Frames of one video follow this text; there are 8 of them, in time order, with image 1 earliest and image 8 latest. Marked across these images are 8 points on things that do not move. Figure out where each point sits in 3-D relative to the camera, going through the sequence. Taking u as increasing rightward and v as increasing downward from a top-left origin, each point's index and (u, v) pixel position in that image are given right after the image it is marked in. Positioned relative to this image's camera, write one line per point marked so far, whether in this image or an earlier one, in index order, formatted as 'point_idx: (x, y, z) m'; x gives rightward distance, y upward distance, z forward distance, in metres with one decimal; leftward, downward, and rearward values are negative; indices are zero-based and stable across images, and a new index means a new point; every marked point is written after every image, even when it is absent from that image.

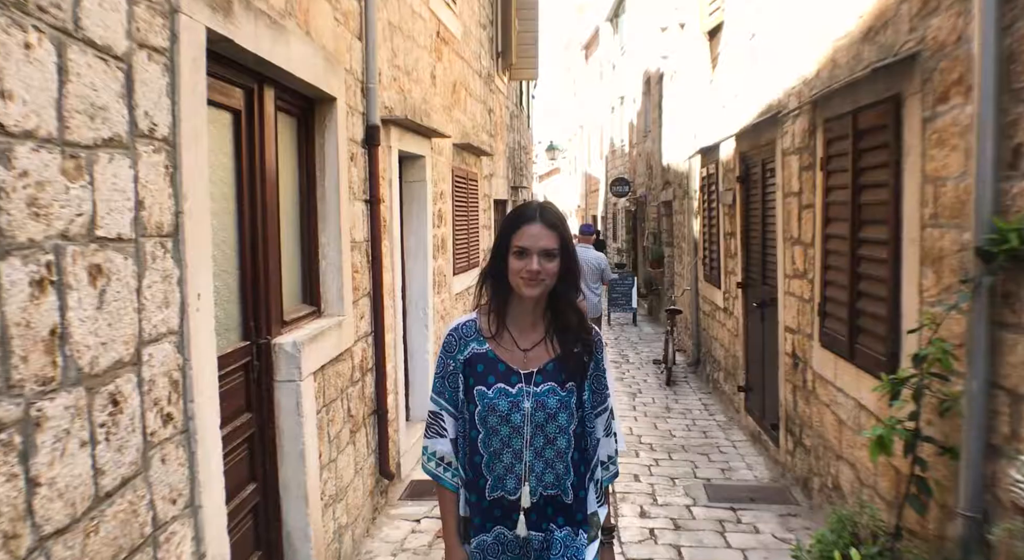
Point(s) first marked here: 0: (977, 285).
0: (+1.4, 0.0, +2.1) m
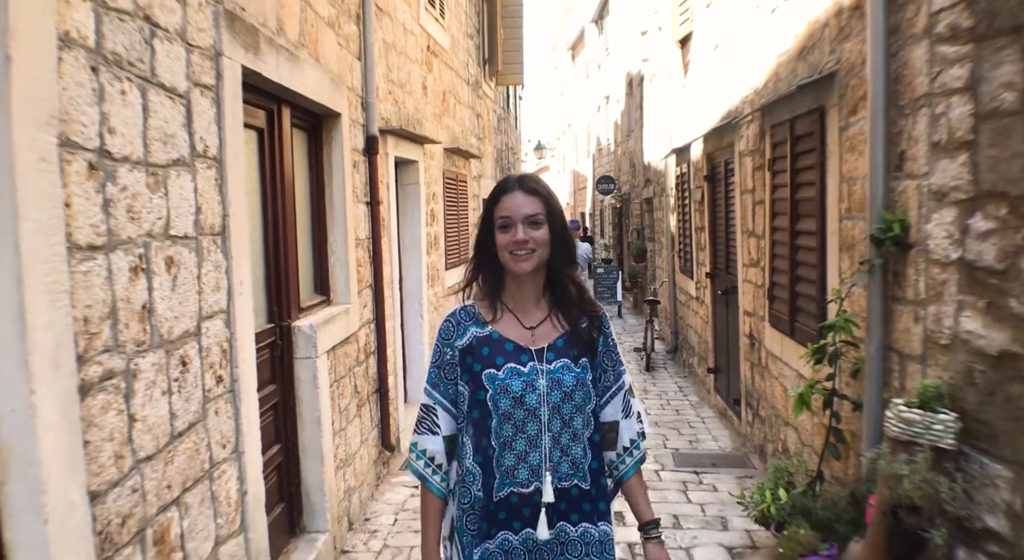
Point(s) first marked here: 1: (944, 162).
0: (+1.4, +0.1, +2.6) m
1: (+1.4, +0.4, +2.2) m
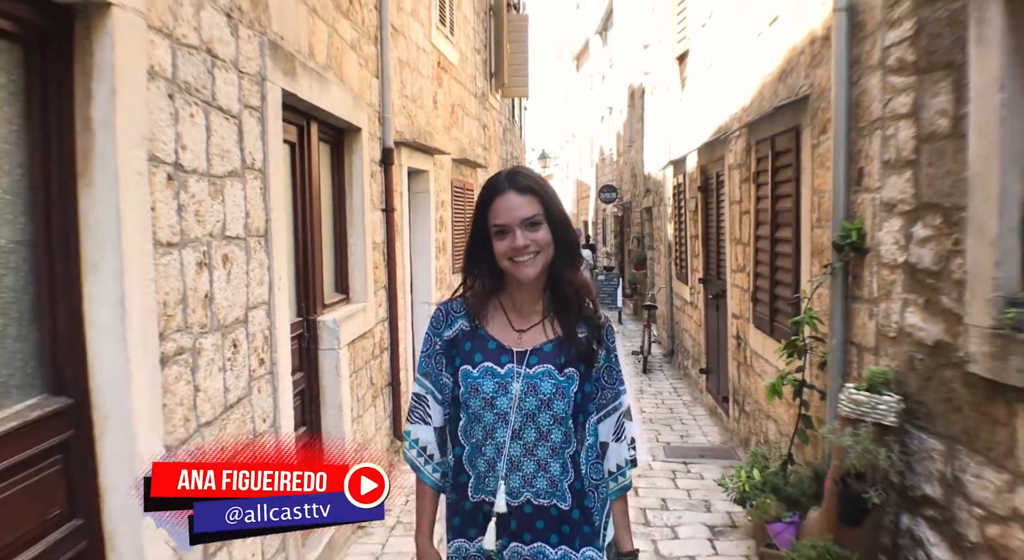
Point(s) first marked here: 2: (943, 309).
0: (+1.4, 0.0, +2.9) m
1: (+1.4, +0.4, +2.5) m
2: (+1.4, -0.1, +2.2) m
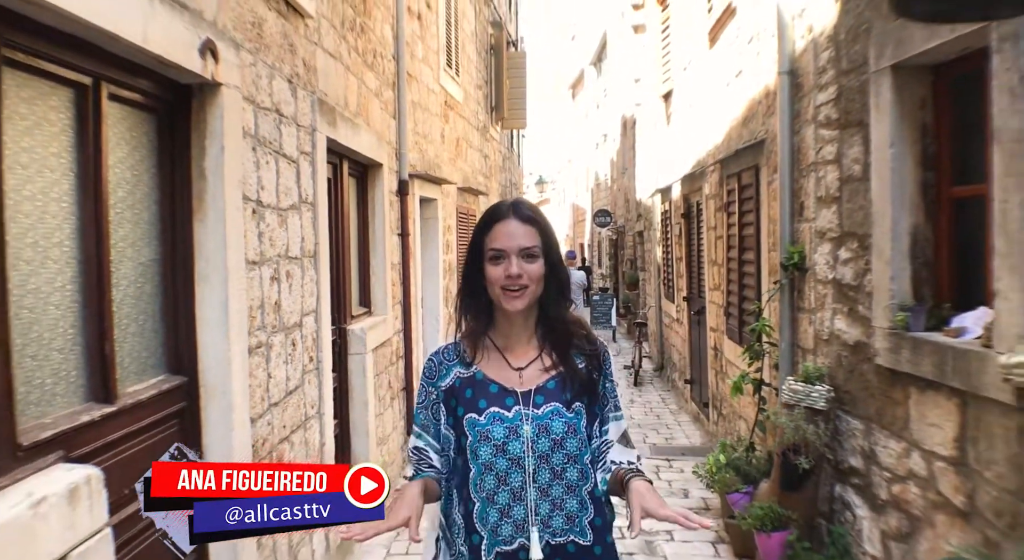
0: (+1.4, 0.0, +3.5) m
1: (+1.4, +0.3, +3.1) m
2: (+1.4, -0.1, +2.8) m
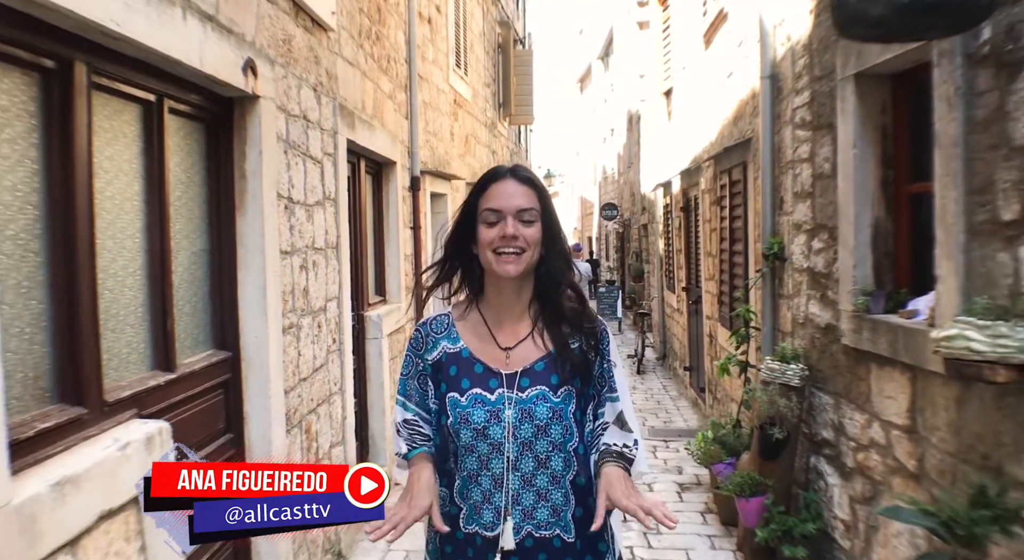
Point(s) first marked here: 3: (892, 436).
0: (+1.4, 0.0, +3.8) m
1: (+1.4, +0.4, +3.4) m
2: (+1.5, -0.1, +3.1) m
3: (+1.5, -0.6, +2.7) m
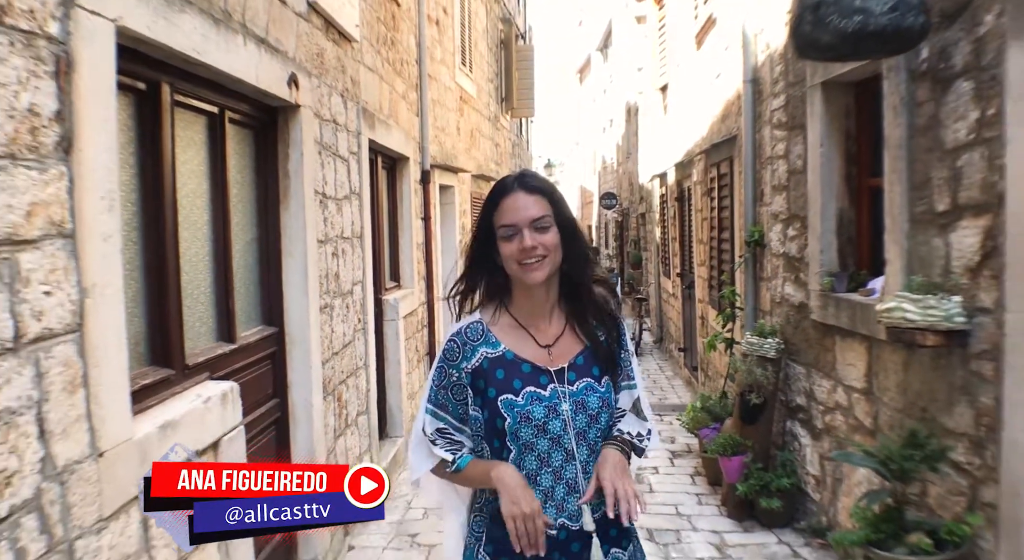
0: (+1.4, +0.1, +4.1) m
1: (+1.5, +0.5, +3.8) m
2: (+1.5, 0.0, +3.5) m
3: (+1.6, -0.5, +3.1) m
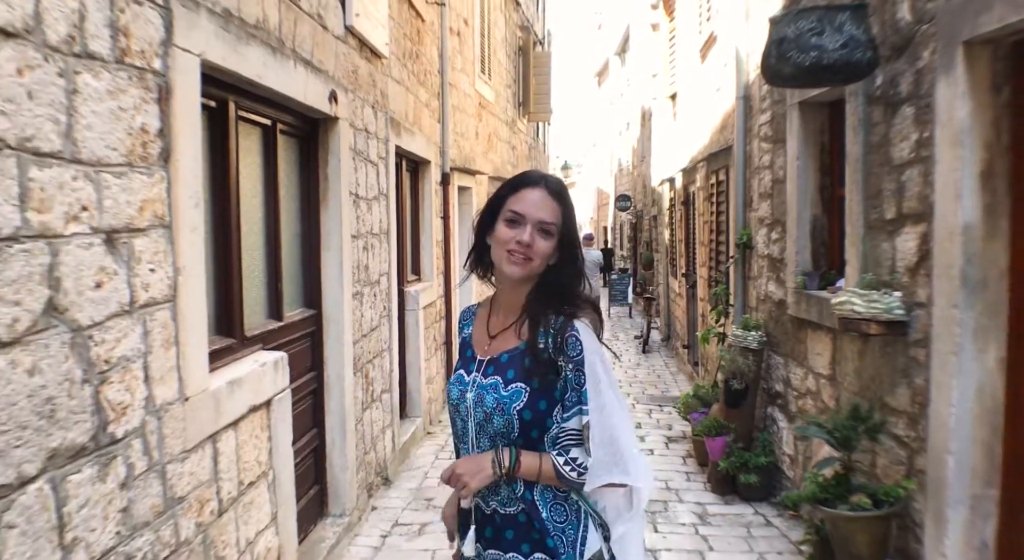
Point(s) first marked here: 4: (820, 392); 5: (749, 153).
0: (+1.5, +0.1, +4.5) m
1: (+1.5, +0.5, +4.2) m
2: (+1.5, 0.0, +3.9) m
3: (+1.6, -0.5, +3.5) m
4: (+1.6, -0.6, +3.5) m
5: (+1.6, +0.8, +4.5) m
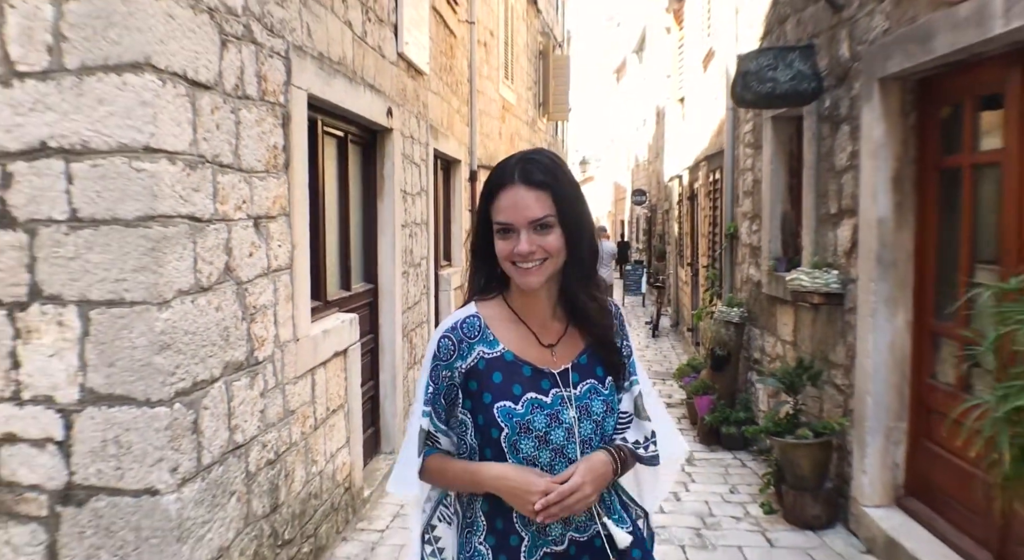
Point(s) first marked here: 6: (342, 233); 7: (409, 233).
0: (+1.7, +0.3, +5.3) m
1: (+1.7, +0.6, +4.9) m
2: (+1.7, +0.1, +4.6) m
3: (+1.7, -0.4, +4.2) m
4: (+1.7, -0.5, +4.2) m
5: (+1.7, +1.0, +5.2) m
6: (-1.0, +0.3, +3.9) m
7: (-0.7, +0.3, +4.6) m
